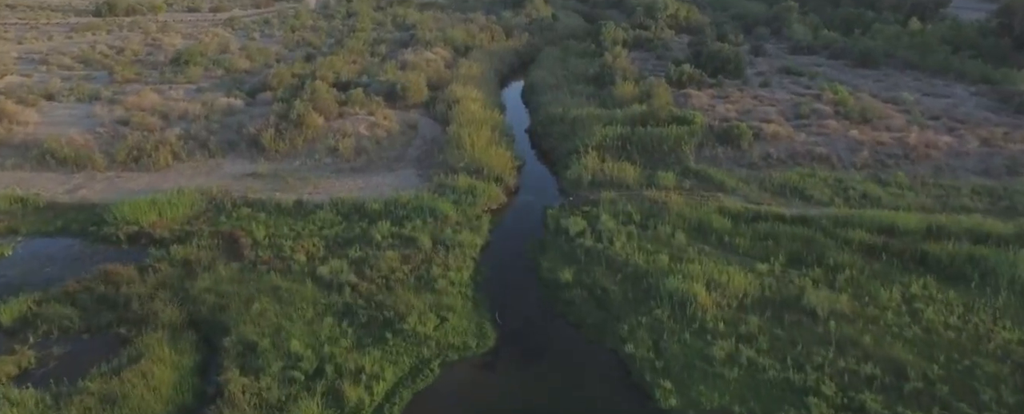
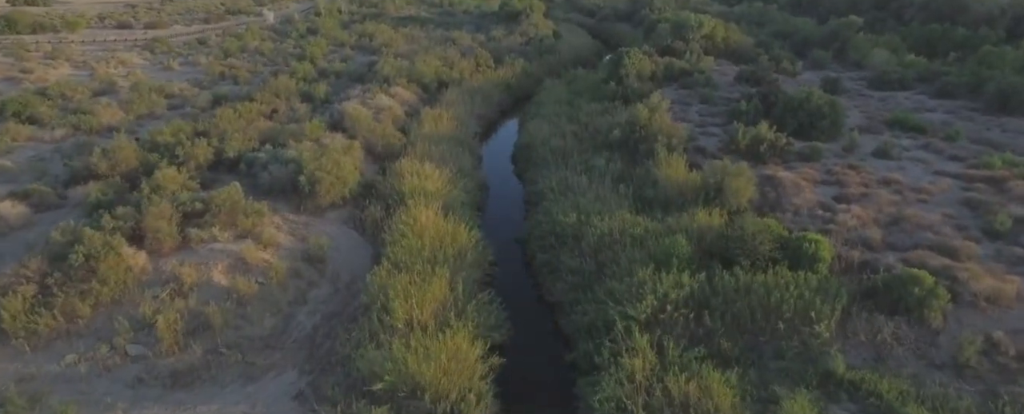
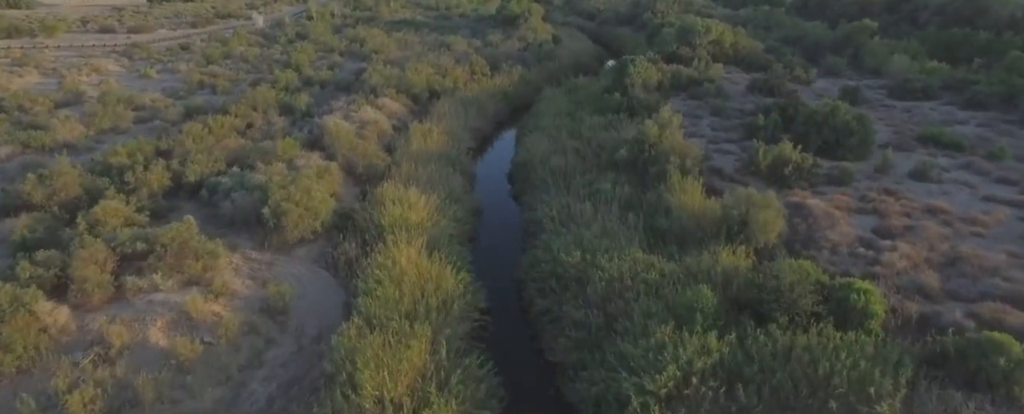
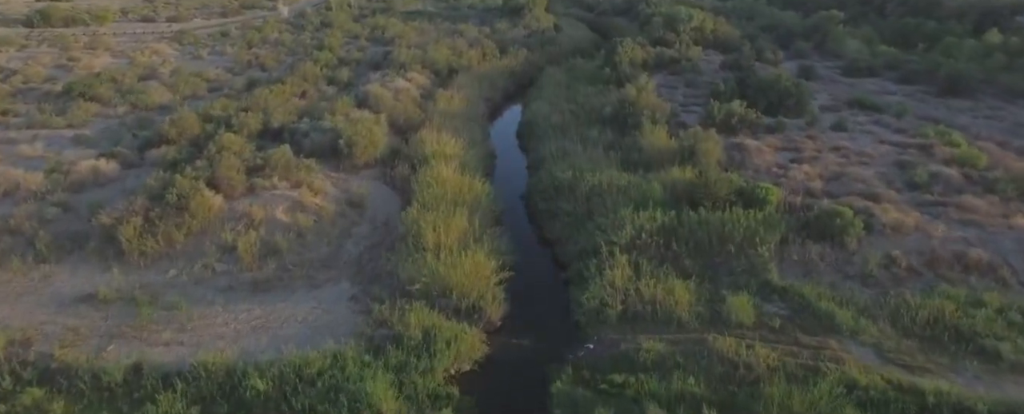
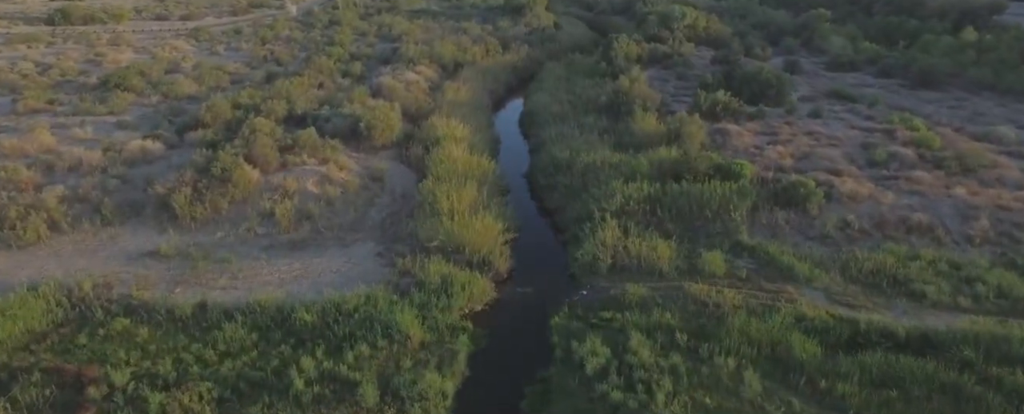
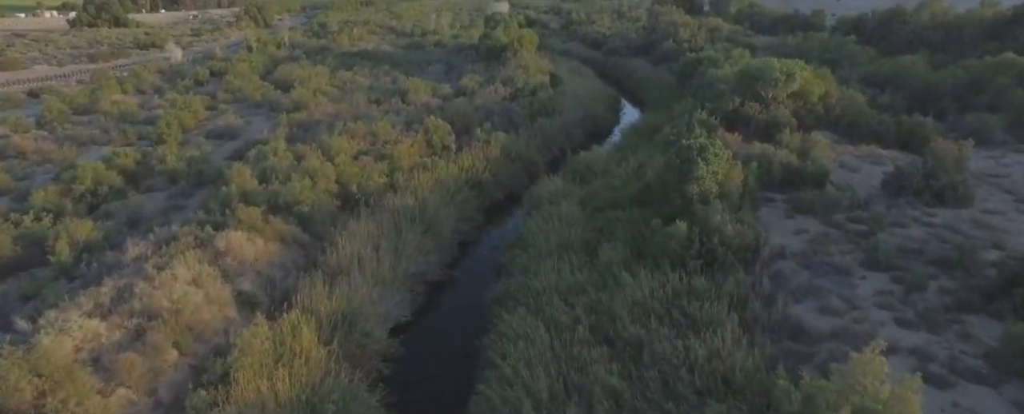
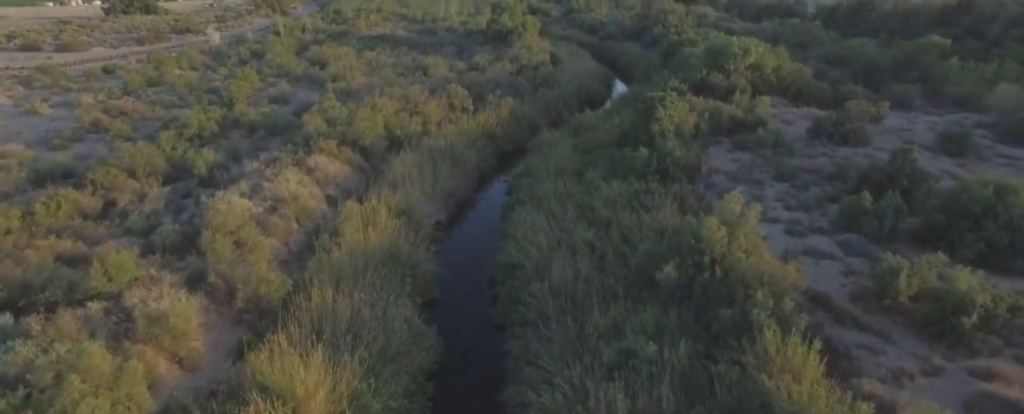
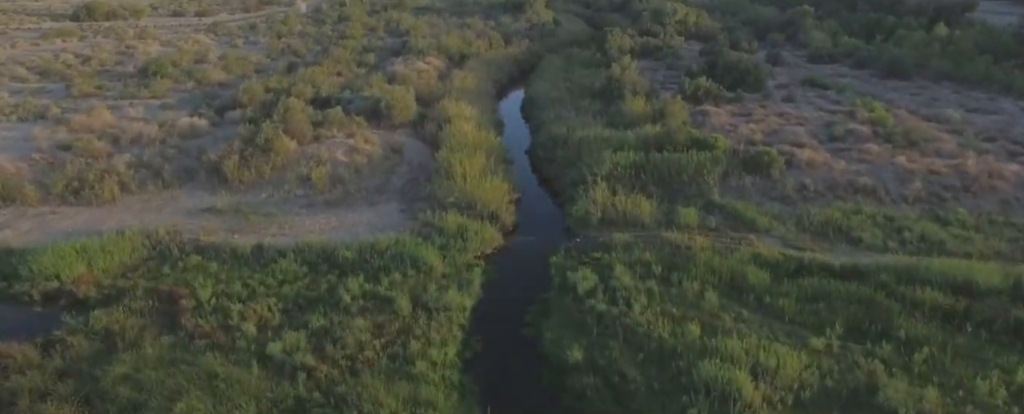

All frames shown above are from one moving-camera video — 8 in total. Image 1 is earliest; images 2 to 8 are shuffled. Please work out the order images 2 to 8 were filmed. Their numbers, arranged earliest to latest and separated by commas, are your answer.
8, 5, 4, 2, 3, 7, 6
